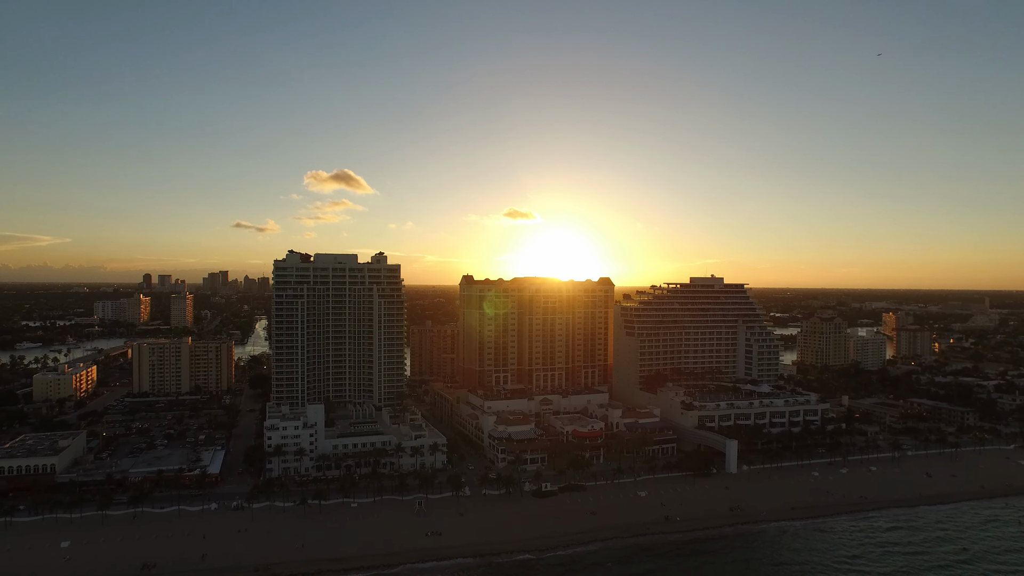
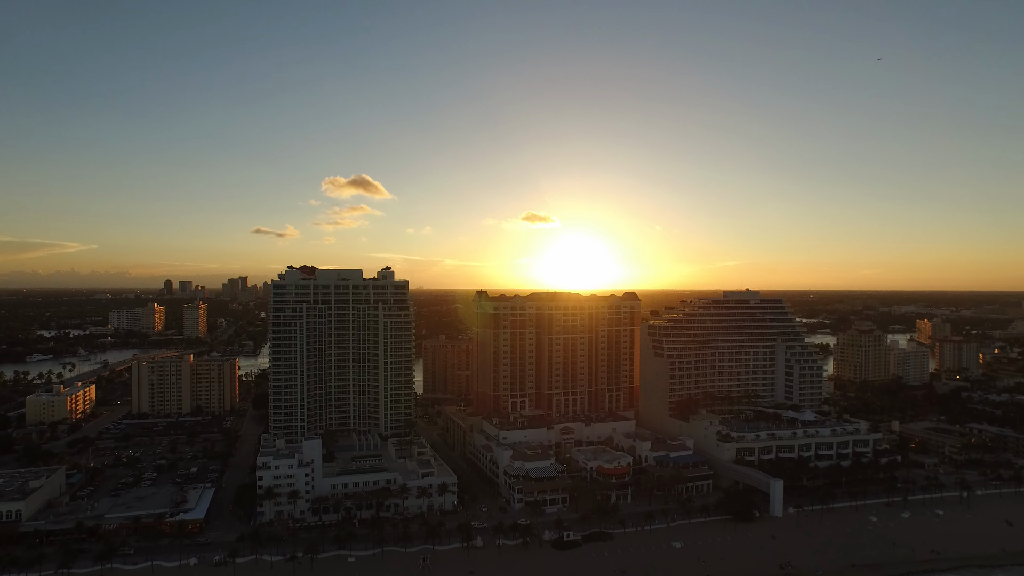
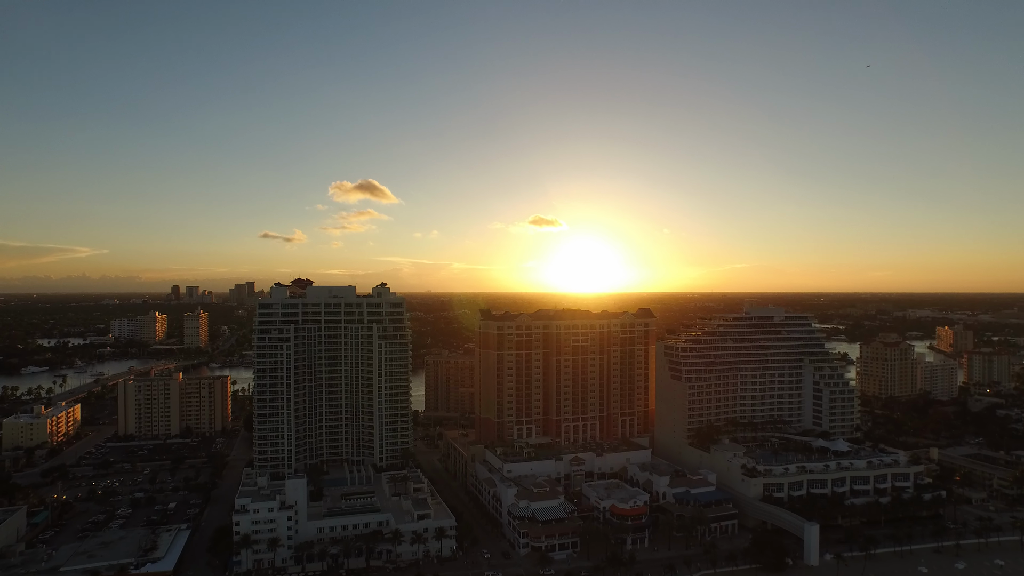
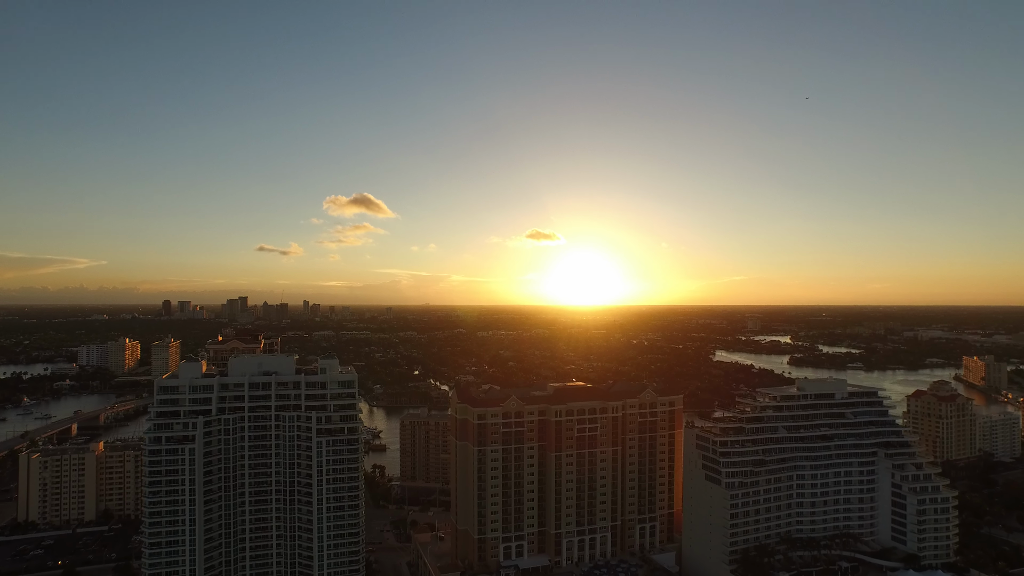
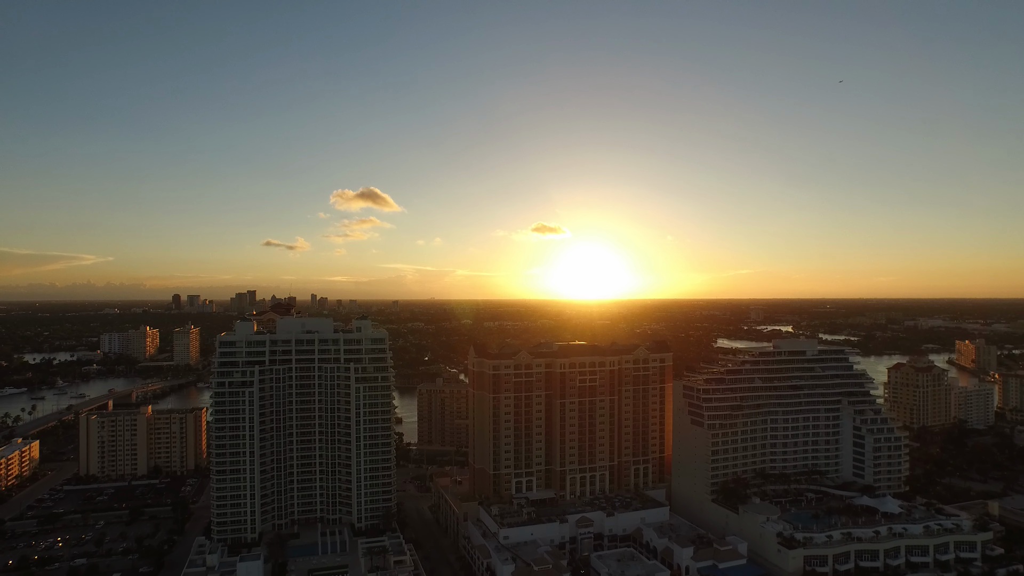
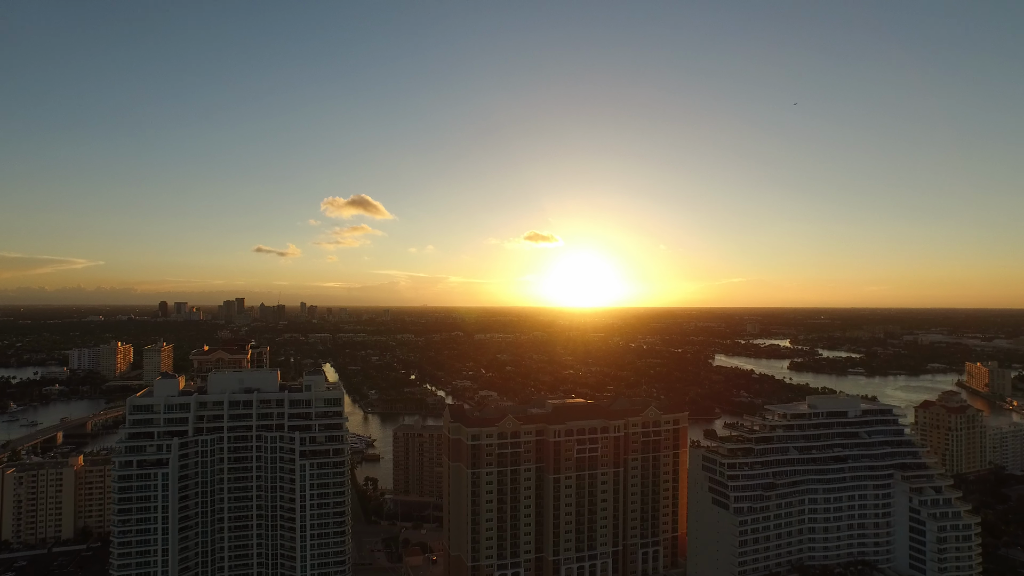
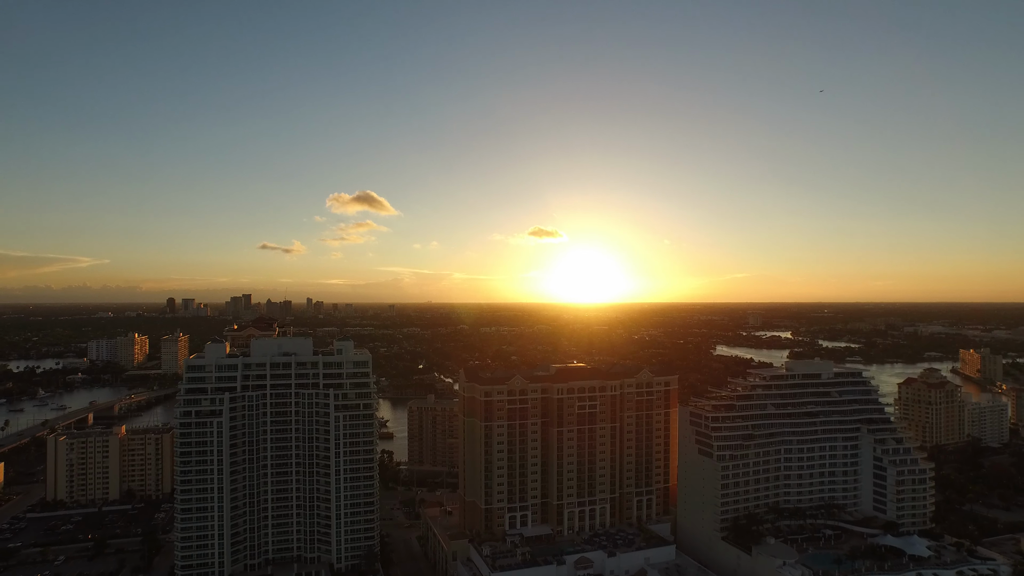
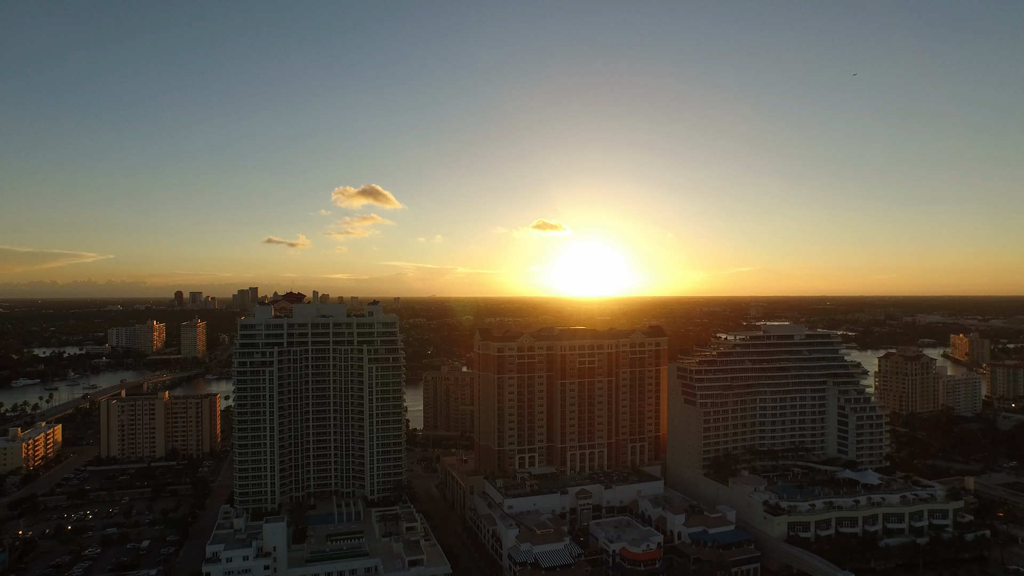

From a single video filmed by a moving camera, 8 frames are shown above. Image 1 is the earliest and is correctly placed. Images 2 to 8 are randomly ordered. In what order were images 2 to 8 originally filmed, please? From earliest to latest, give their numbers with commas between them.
2, 3, 8, 5, 7, 4, 6
